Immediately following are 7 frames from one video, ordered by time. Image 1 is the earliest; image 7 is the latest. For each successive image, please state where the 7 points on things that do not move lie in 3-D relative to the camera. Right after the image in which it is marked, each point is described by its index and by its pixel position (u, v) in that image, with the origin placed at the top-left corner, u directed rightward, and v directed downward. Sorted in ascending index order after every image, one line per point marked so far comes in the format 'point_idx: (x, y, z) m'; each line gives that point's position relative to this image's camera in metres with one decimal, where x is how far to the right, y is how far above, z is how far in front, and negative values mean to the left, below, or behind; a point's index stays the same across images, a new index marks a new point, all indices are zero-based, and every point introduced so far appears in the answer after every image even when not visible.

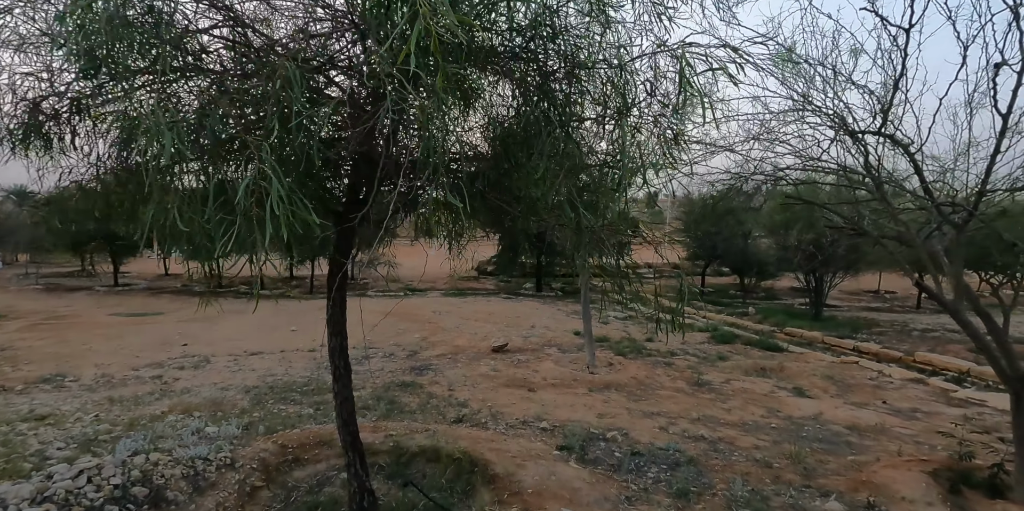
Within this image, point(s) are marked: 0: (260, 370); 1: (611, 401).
0: (-3.7, -1.7, +8.9) m
1: (+1.2, -1.7, +7.1) m
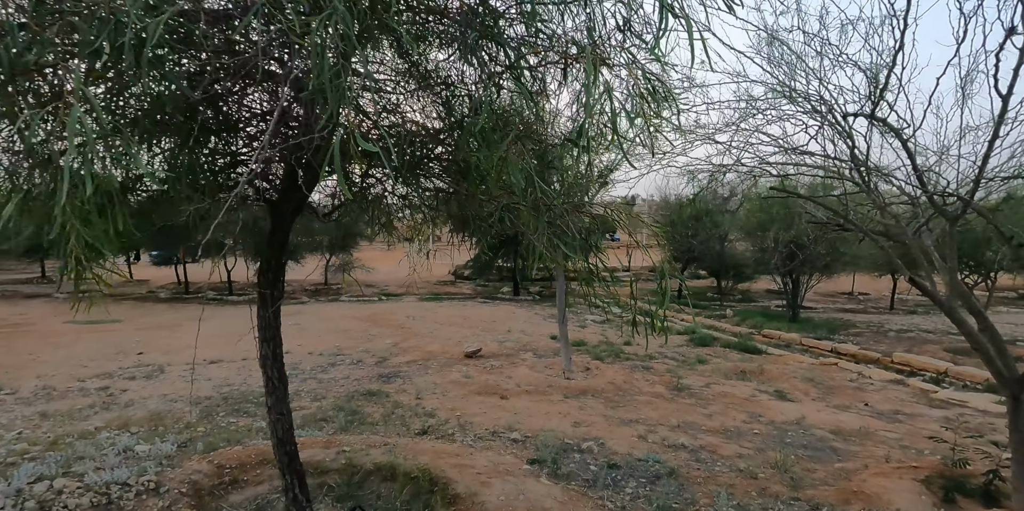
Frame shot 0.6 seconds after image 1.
0: (-4.1, -1.7, +8.4) m
1: (+0.8, -1.7, +6.8) m
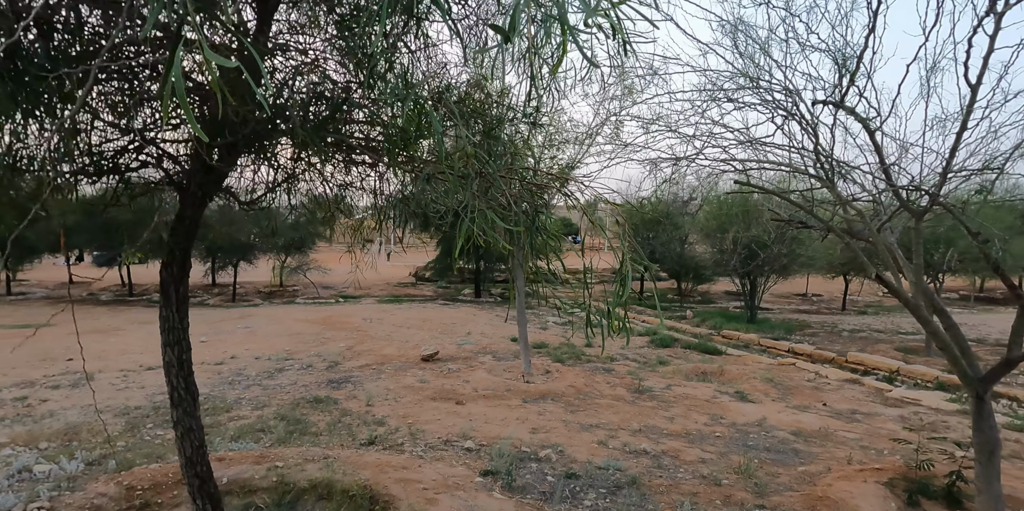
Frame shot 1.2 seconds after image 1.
0: (-4.6, -1.7, +7.8) m
1: (+0.4, -1.7, +6.5) m
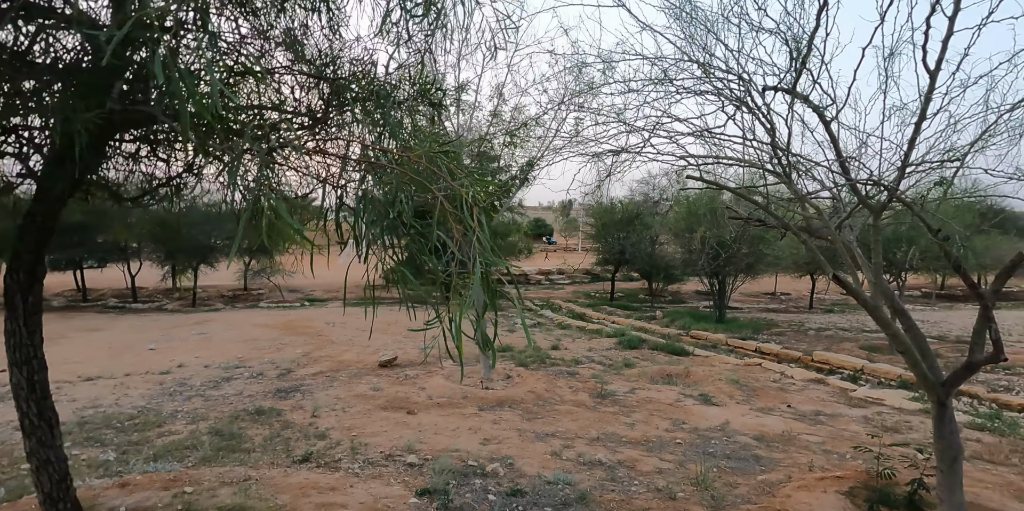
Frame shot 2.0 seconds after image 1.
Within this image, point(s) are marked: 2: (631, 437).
0: (-5.1, -1.7, +7.3) m
1: (-0.1, -1.7, +6.2) m
2: (+1.2, -1.8, +6.1) m
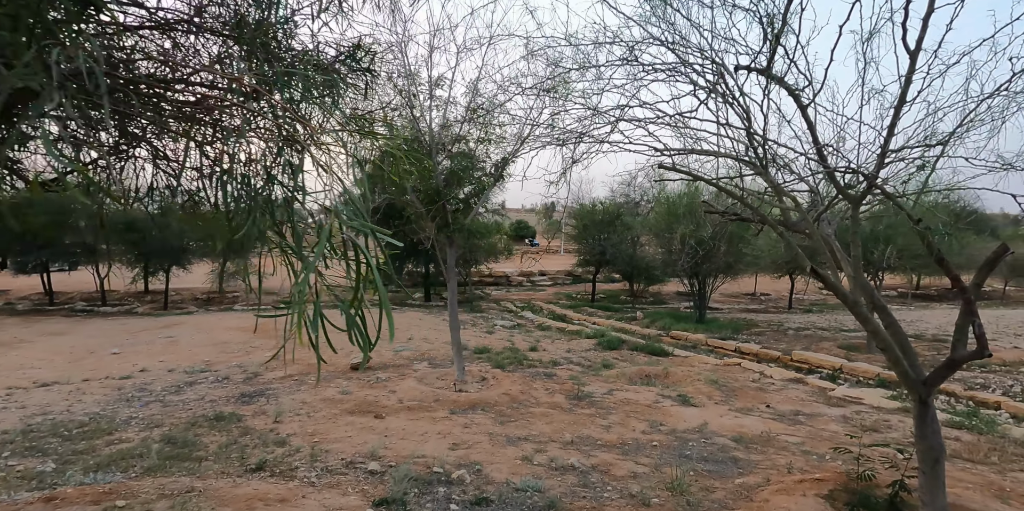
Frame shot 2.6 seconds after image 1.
0: (-5.5, -1.7, +6.9) m
1: (-0.4, -1.7, +6.0) m
2: (+0.9, -1.8, +5.9) m
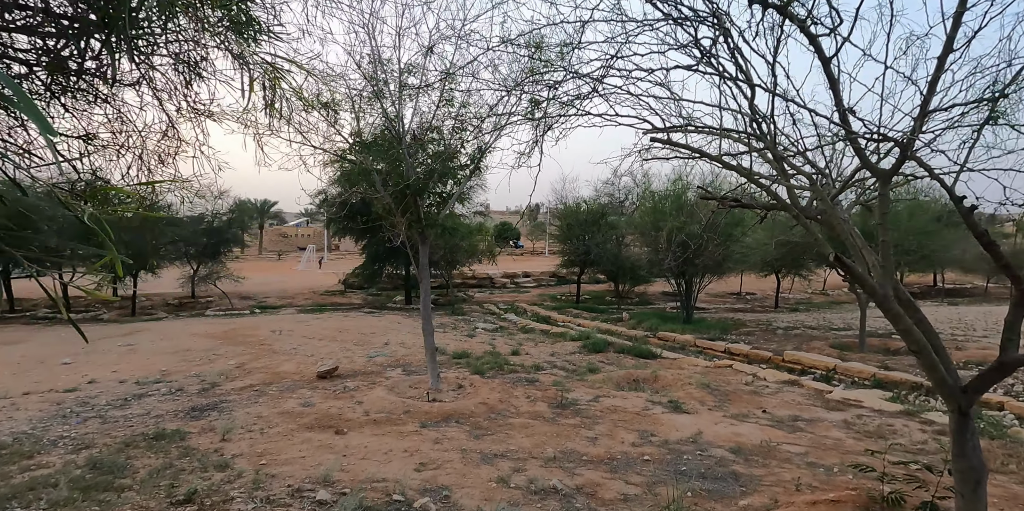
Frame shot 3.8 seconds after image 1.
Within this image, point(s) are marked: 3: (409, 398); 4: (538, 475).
0: (-5.7, -1.7, +6.2) m
1: (-0.6, -1.6, +5.4) m
2: (+0.7, -1.7, +5.3) m
3: (-1.2, -1.7, +7.2) m
4: (+0.2, -1.7, +4.6) m
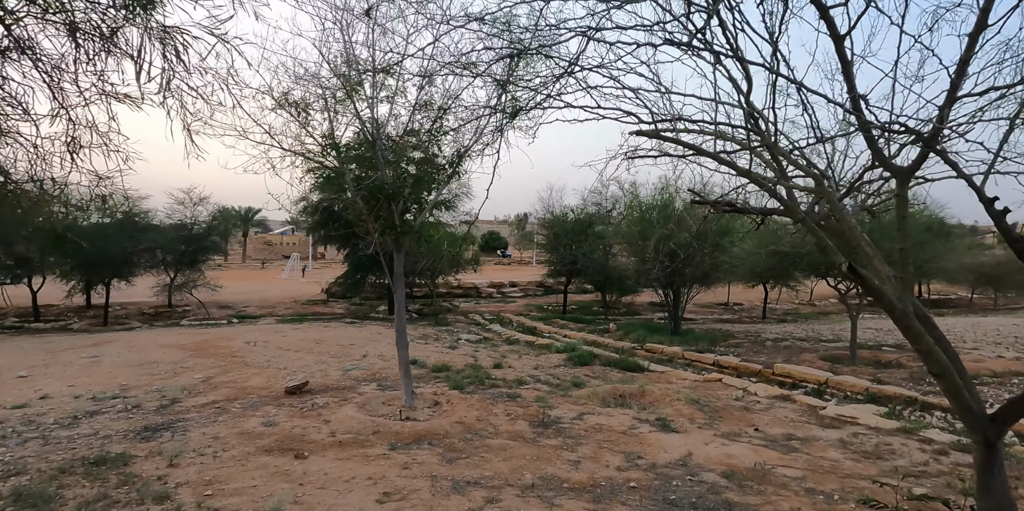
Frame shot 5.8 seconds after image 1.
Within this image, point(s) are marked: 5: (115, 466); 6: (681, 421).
0: (-5.9, -1.8, +5.7) m
1: (-0.8, -1.7, +5.0) m
2: (+0.5, -1.8, +4.9) m
3: (-1.4, -1.8, +6.8) m
4: (0.0, -1.7, +4.2) m
5: (-3.2, -1.7, +4.9) m
6: (+2.1, -2.1, +7.7) m
